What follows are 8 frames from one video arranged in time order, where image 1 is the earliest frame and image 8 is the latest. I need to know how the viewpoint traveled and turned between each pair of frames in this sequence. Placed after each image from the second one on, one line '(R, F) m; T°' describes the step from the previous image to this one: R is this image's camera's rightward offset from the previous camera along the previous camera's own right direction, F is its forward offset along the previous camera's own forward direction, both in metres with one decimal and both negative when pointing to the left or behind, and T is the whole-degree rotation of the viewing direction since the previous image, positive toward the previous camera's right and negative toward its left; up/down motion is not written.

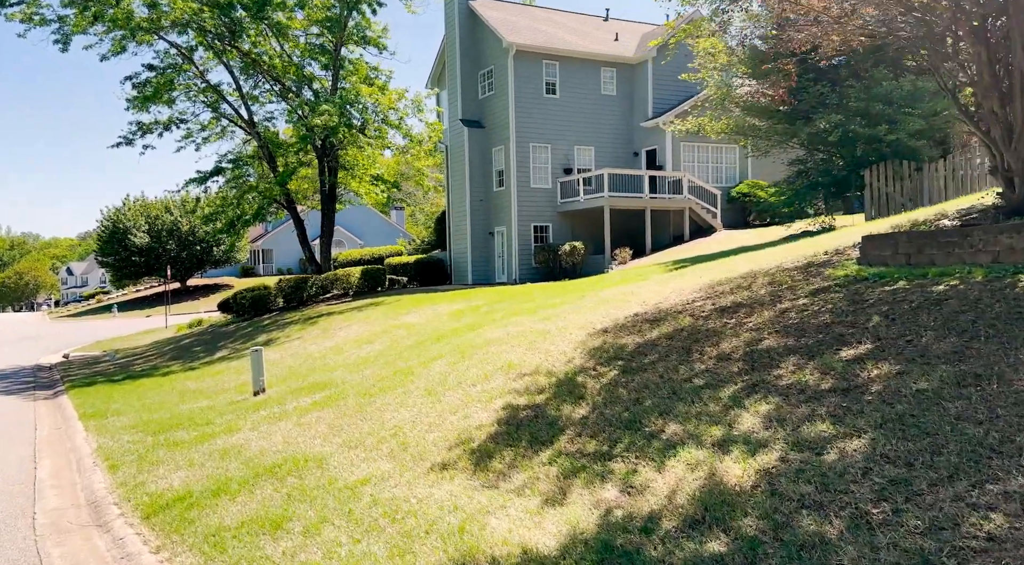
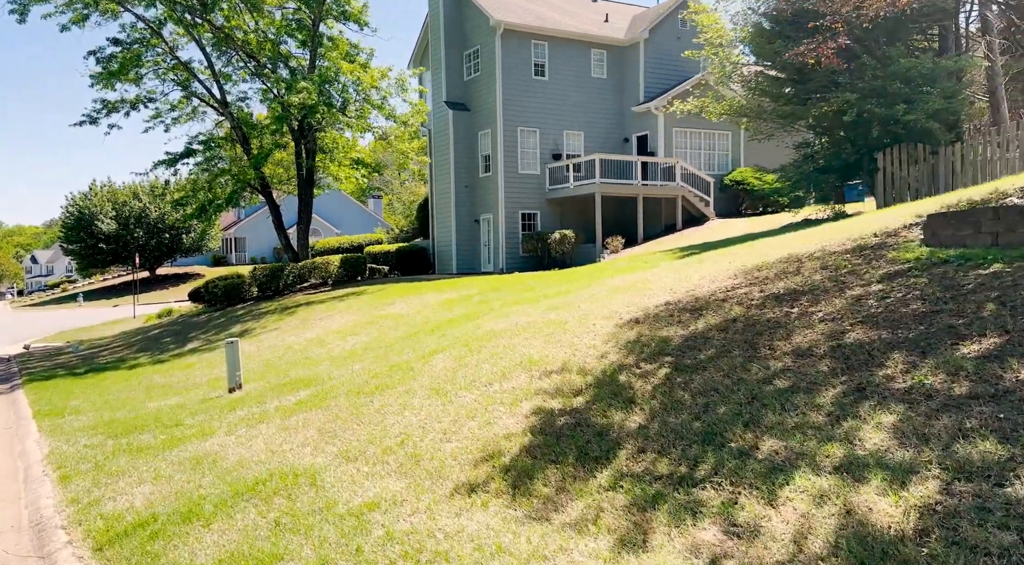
(-0.4, +1.0) m; +2°
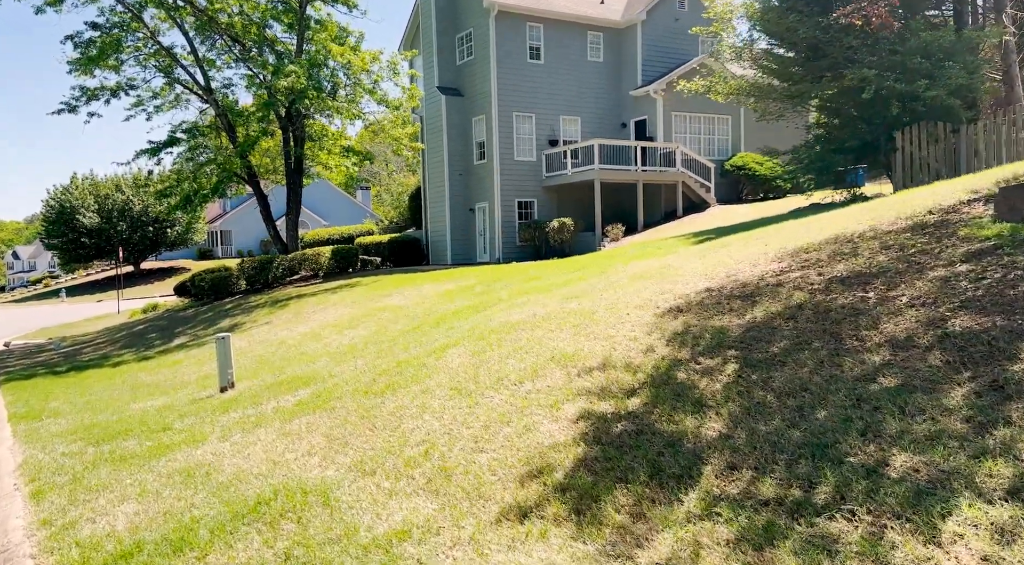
(-0.3, +0.7) m; +1°
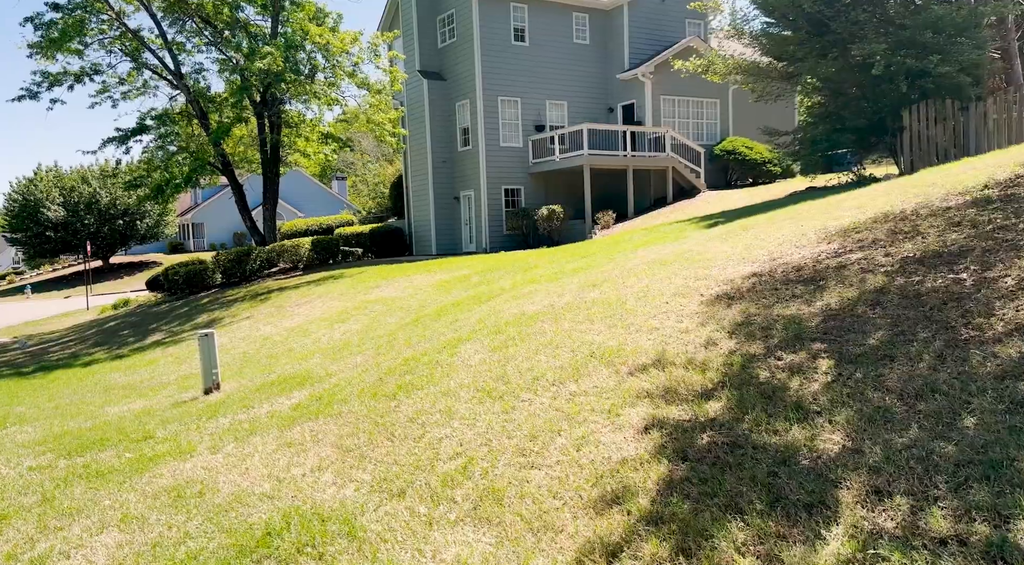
(-0.4, +0.7) m; +2°
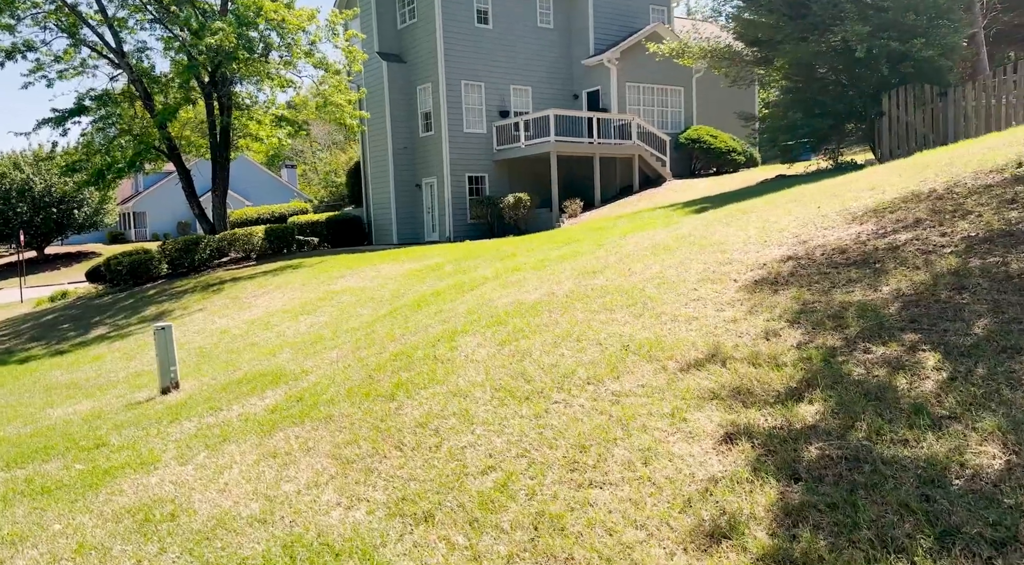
(-0.4, +0.6) m; +4°
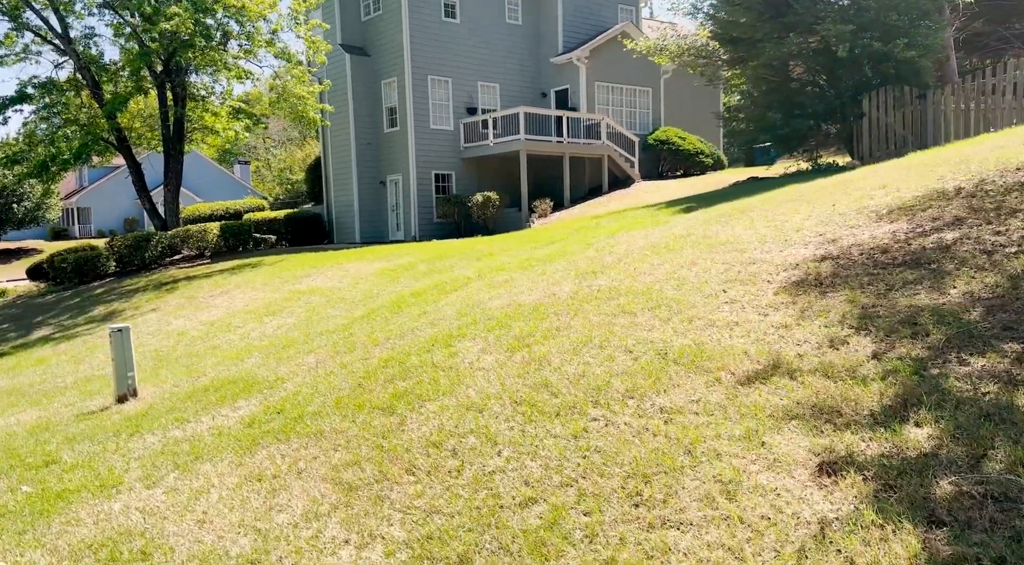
(-0.4, +0.5) m; +3°
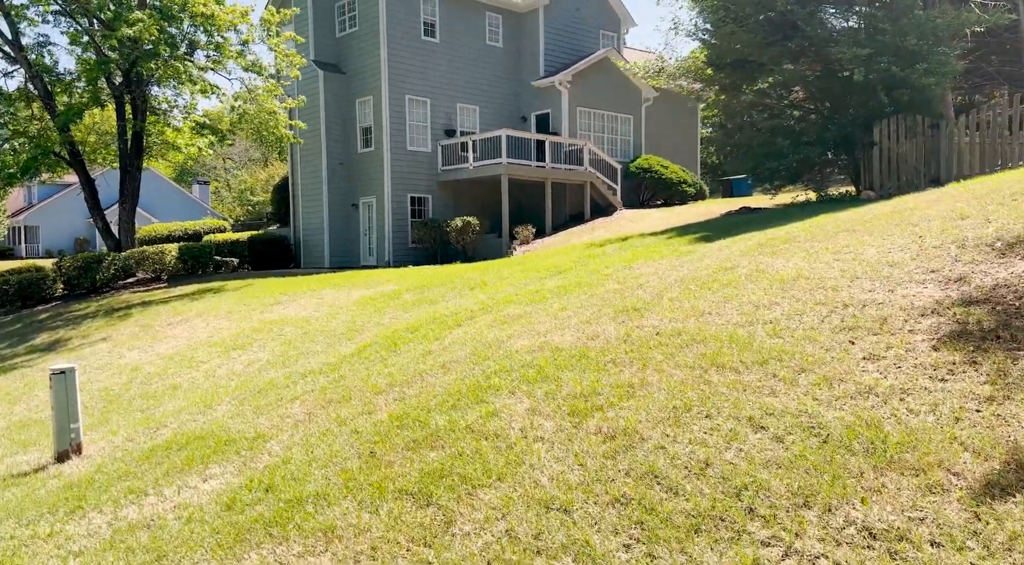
(-0.5, +1.1) m; +3°
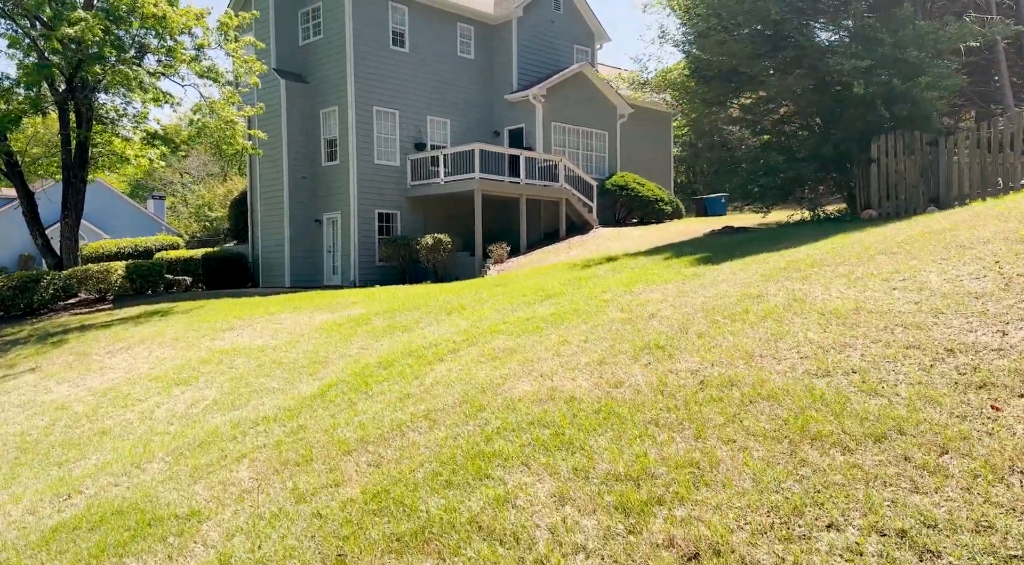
(-0.2, +1.1) m; +3°
